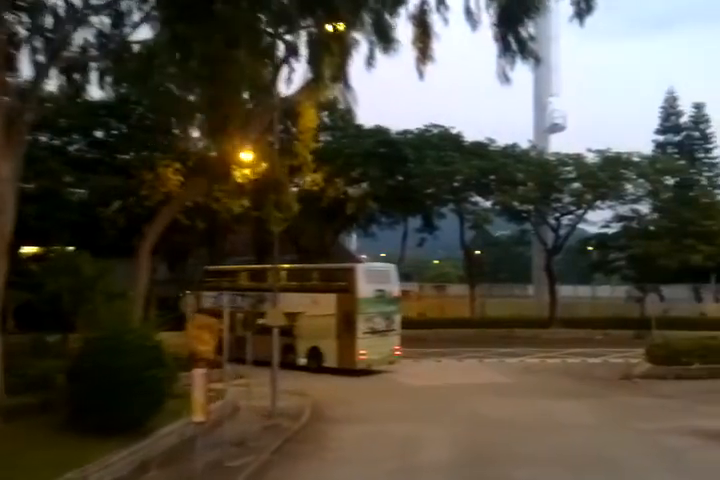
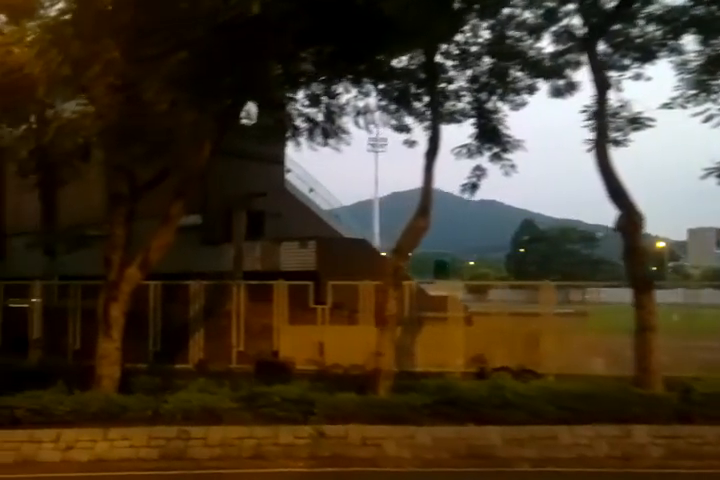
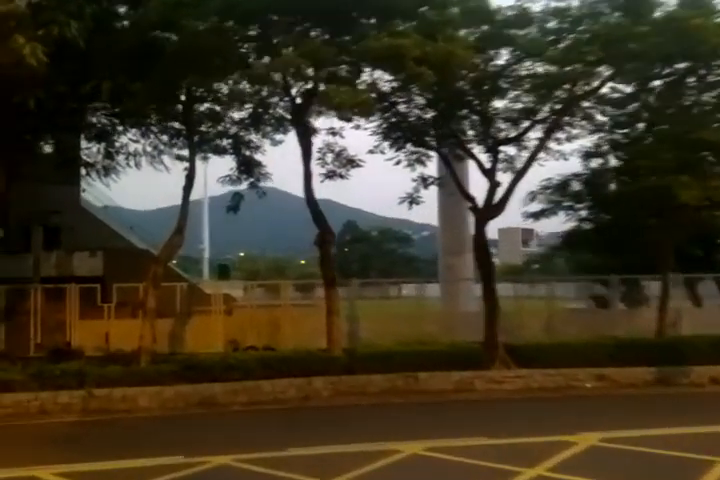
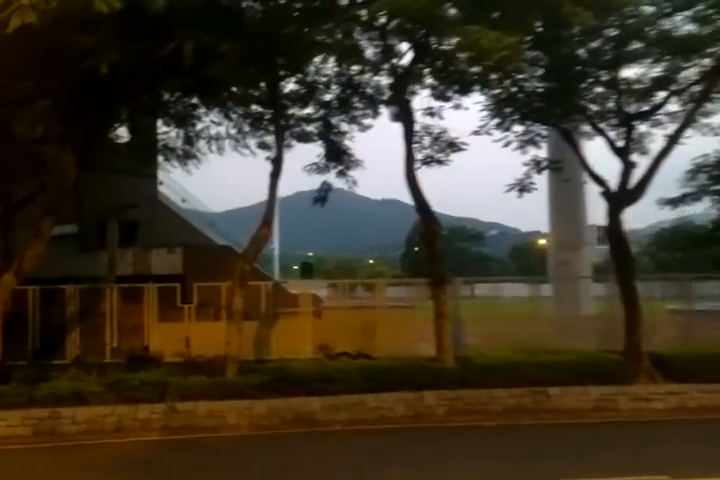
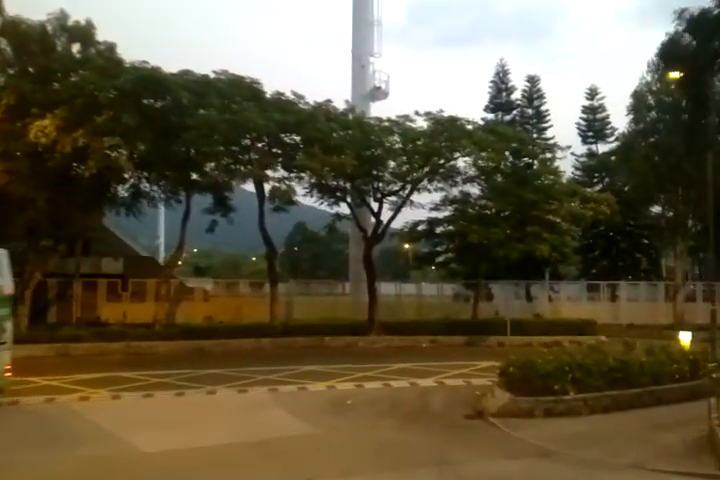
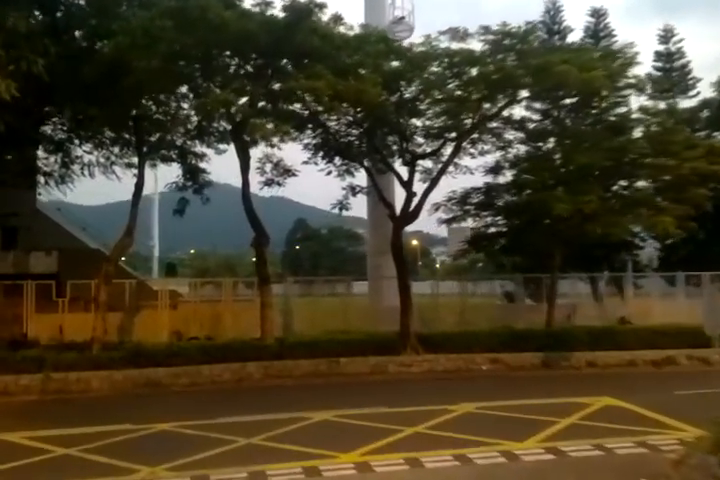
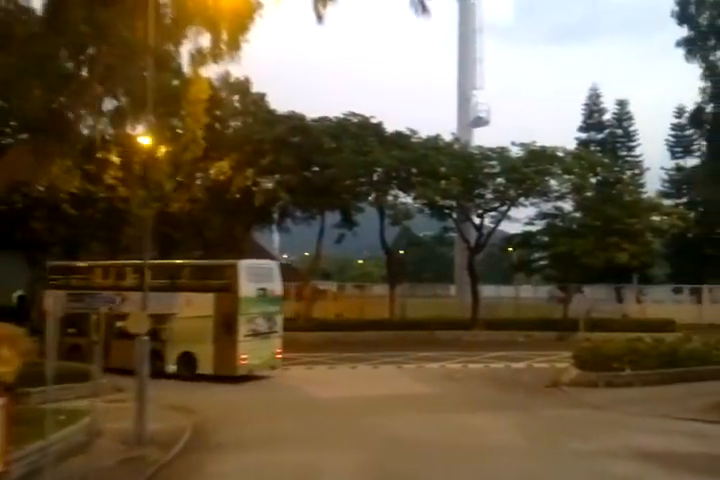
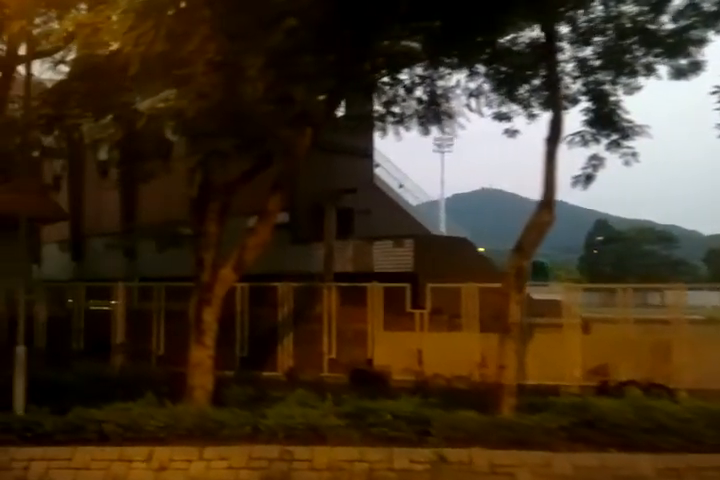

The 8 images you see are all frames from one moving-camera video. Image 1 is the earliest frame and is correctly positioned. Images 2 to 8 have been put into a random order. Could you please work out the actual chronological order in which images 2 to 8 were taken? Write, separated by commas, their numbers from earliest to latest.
7, 5, 6, 3, 4, 2, 8
